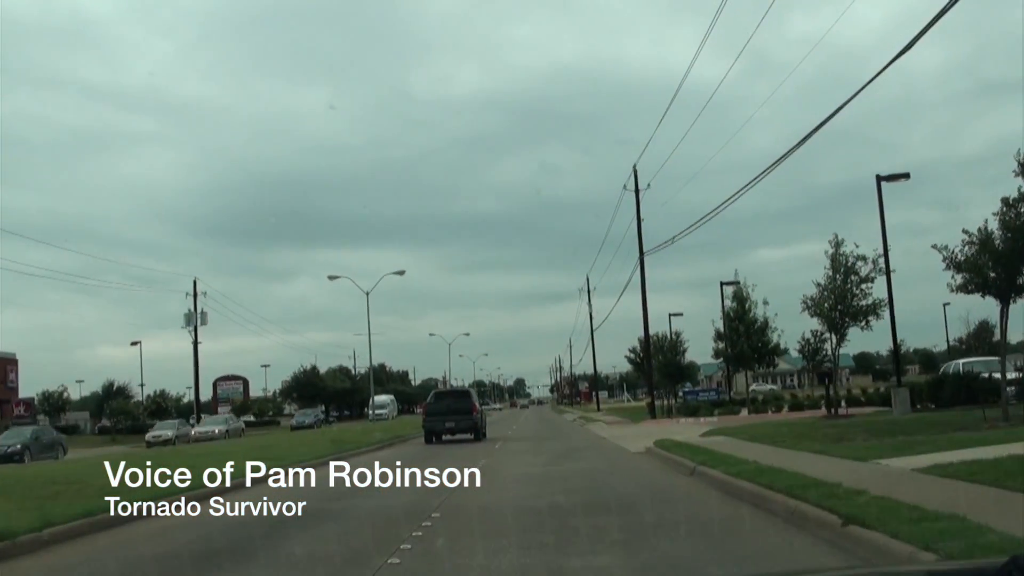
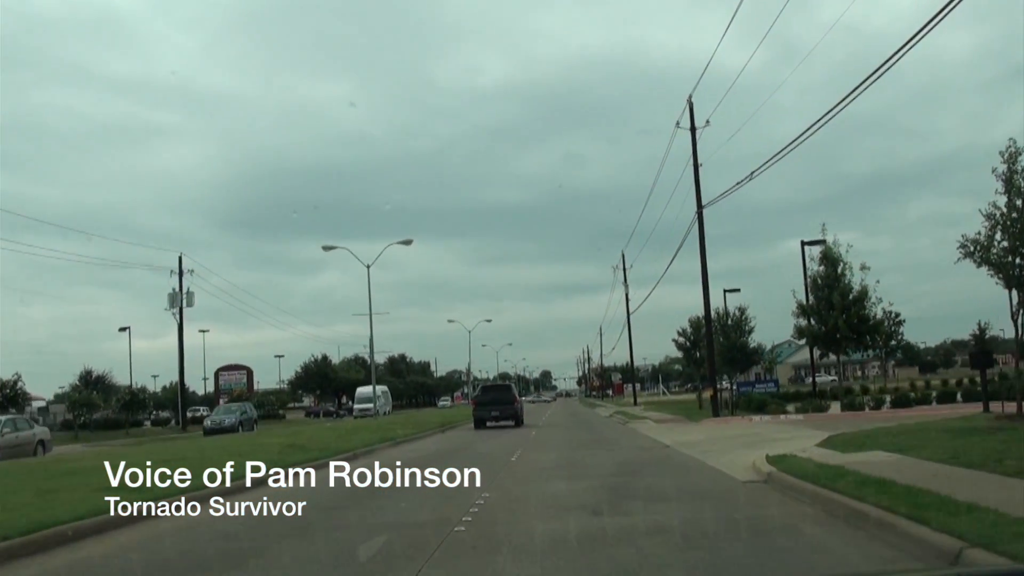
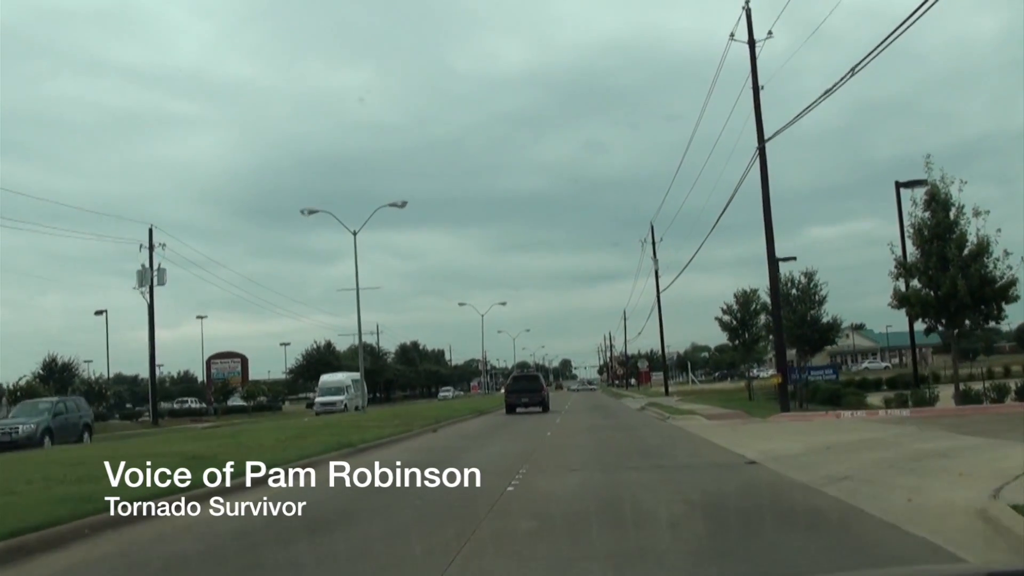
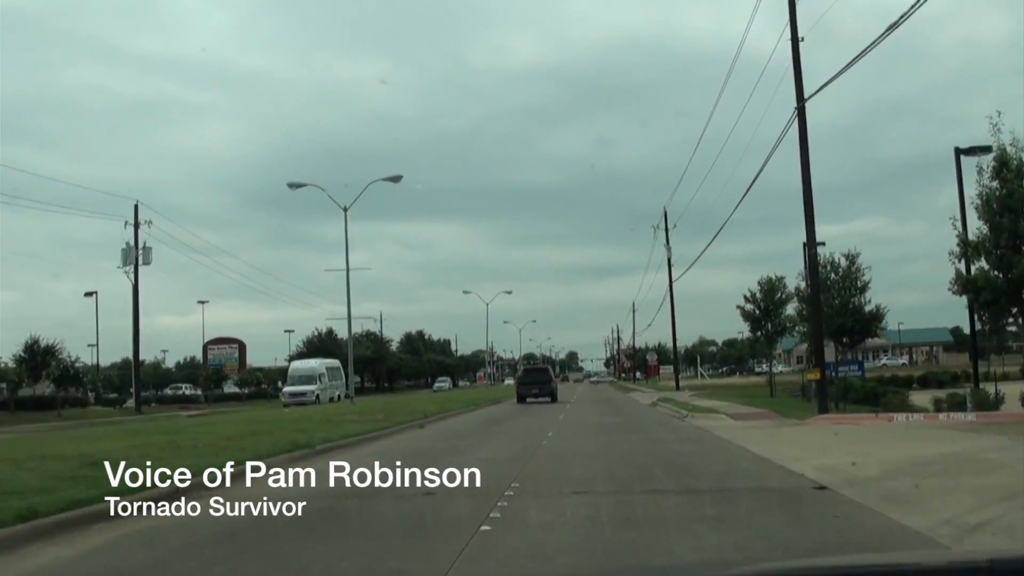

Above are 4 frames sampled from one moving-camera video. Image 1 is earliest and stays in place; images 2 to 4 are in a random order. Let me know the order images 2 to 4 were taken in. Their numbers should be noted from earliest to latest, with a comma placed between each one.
2, 3, 4
